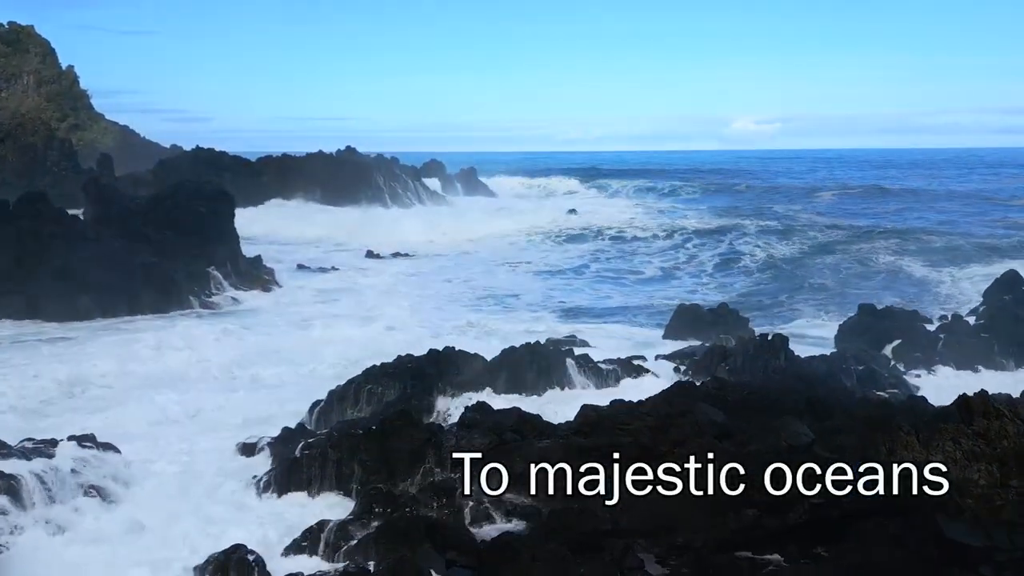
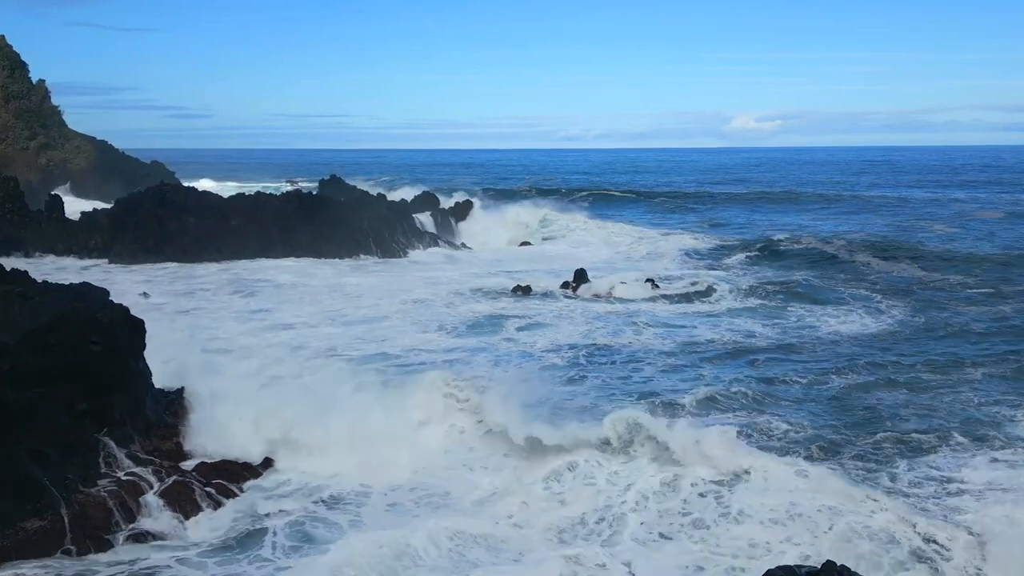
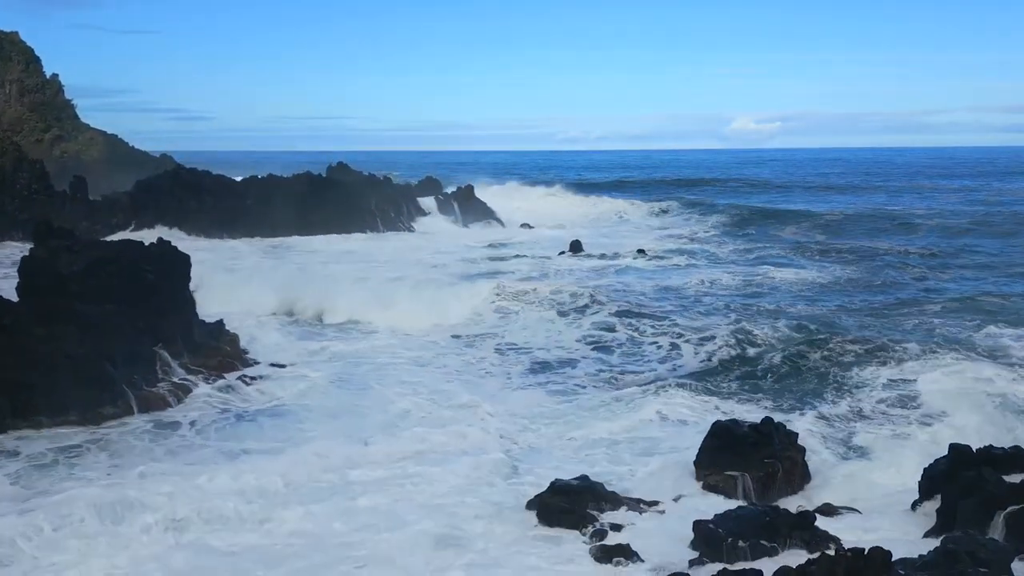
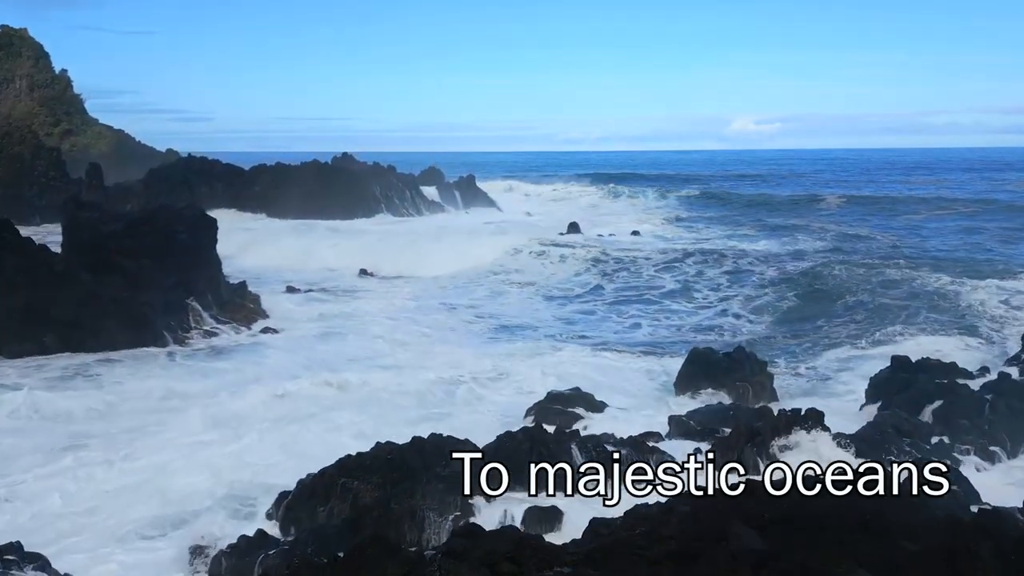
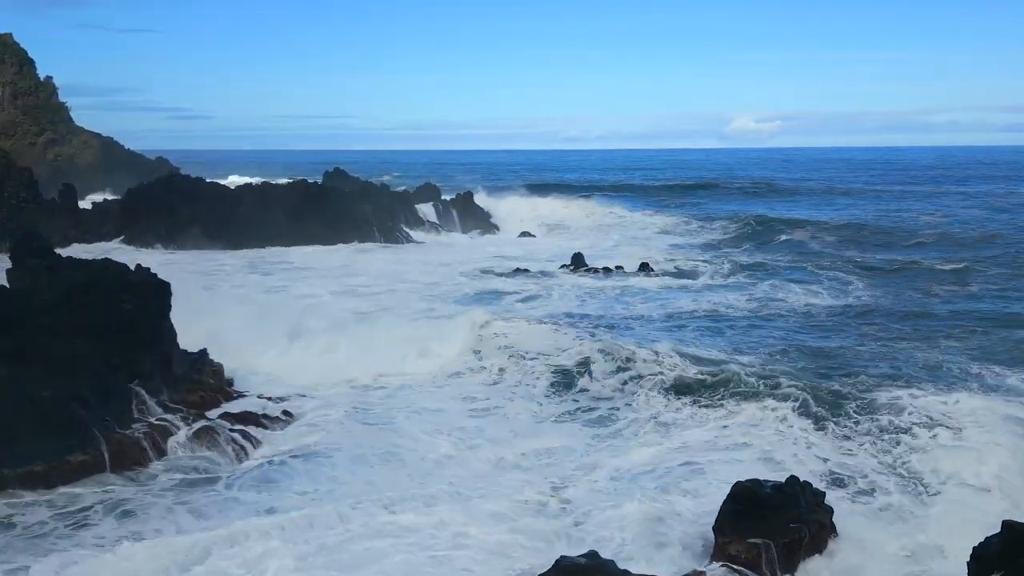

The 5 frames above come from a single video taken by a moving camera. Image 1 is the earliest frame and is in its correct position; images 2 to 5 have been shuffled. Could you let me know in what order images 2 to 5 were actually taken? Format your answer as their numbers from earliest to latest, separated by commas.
4, 3, 5, 2
